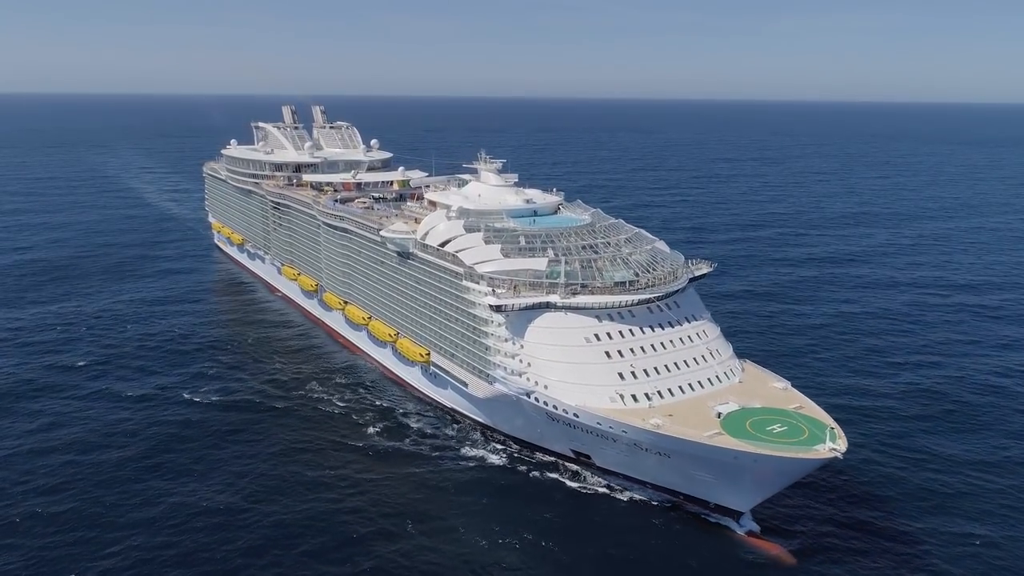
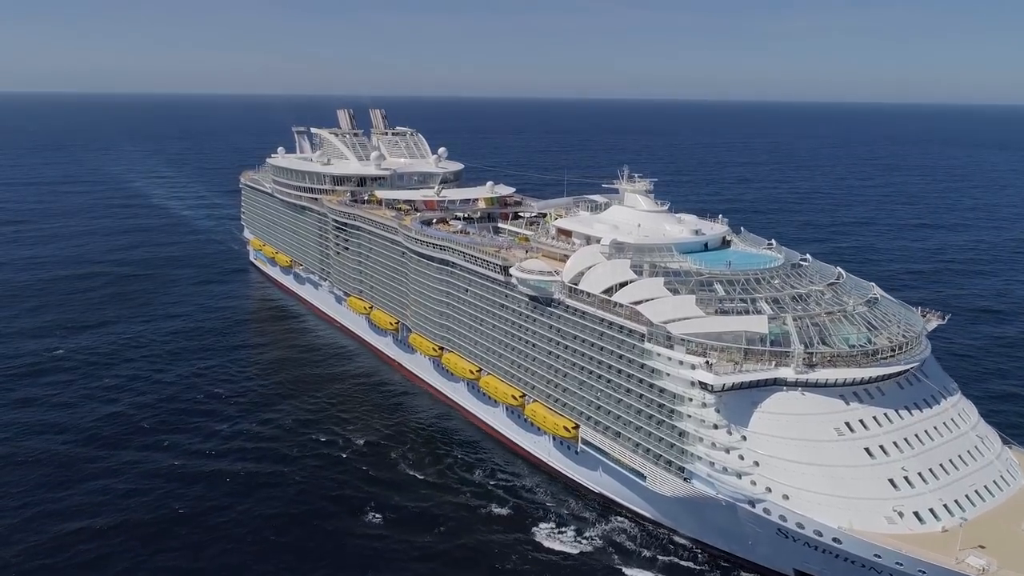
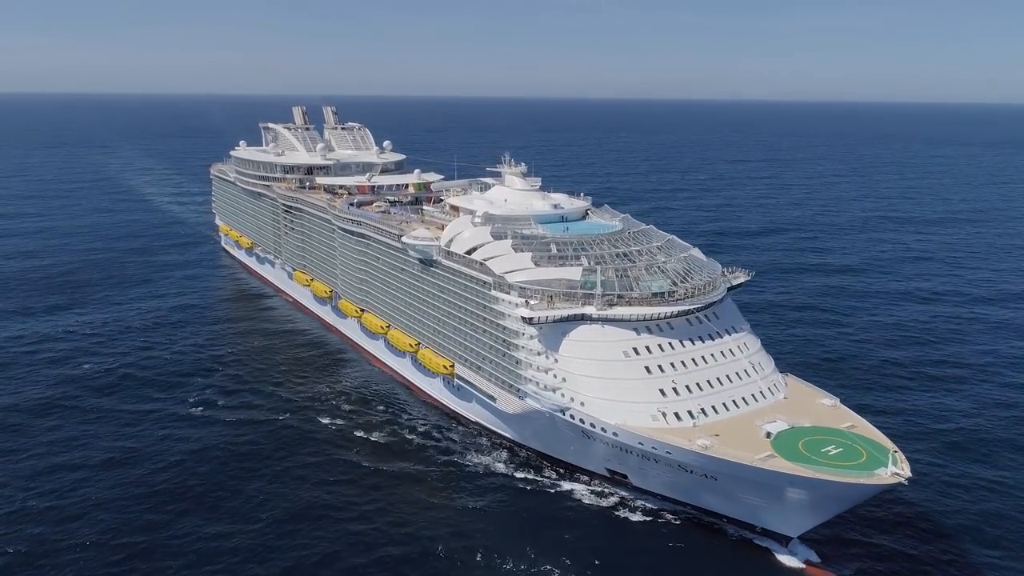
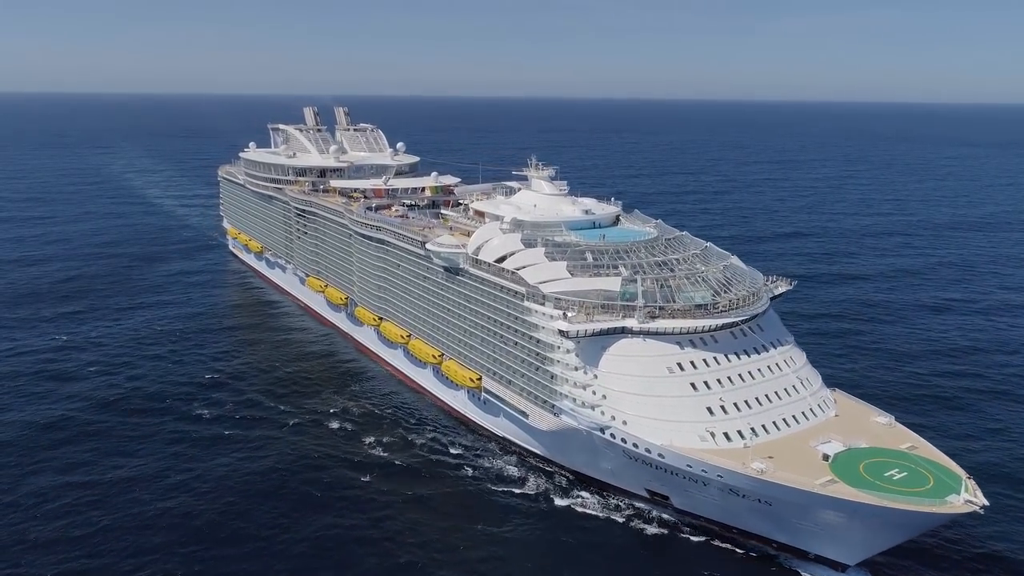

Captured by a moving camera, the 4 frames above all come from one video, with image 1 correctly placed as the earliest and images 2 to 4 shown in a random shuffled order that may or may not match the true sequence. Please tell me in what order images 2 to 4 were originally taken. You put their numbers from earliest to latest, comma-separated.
3, 4, 2
